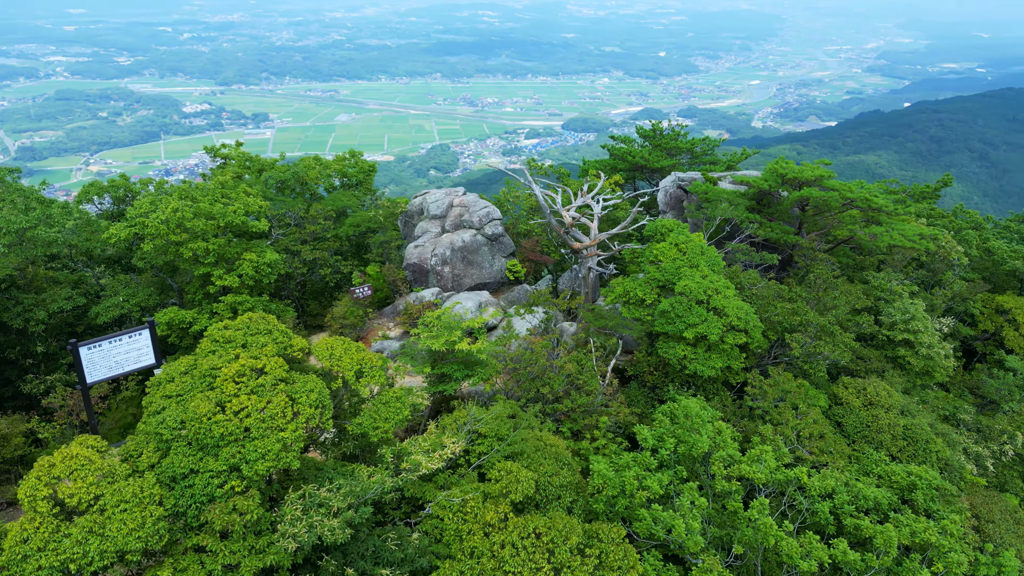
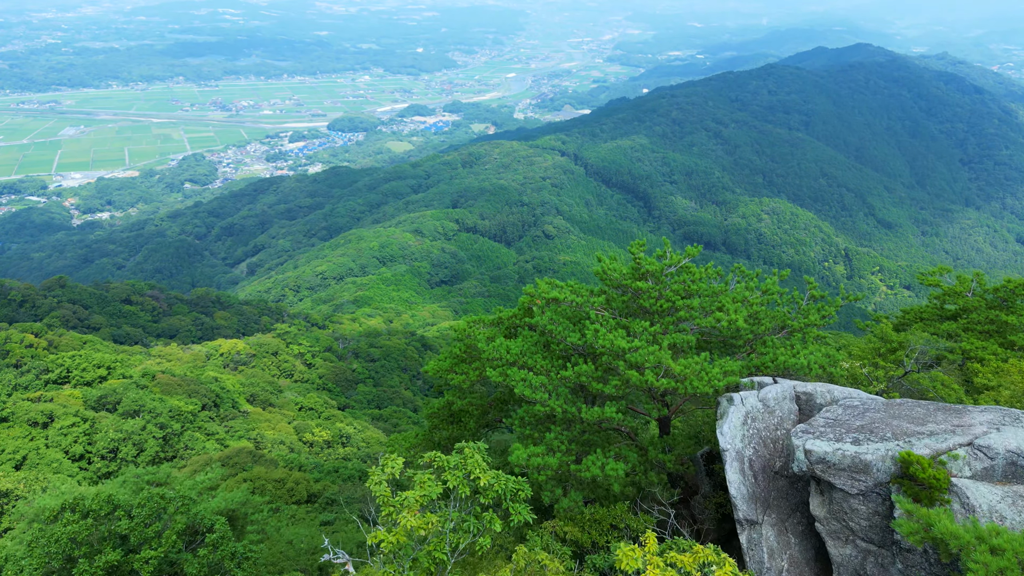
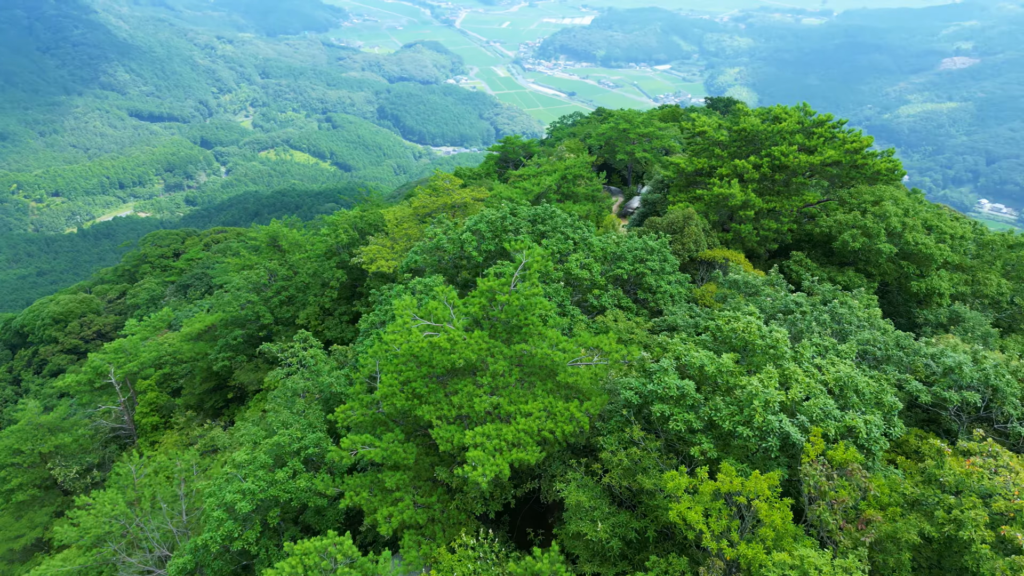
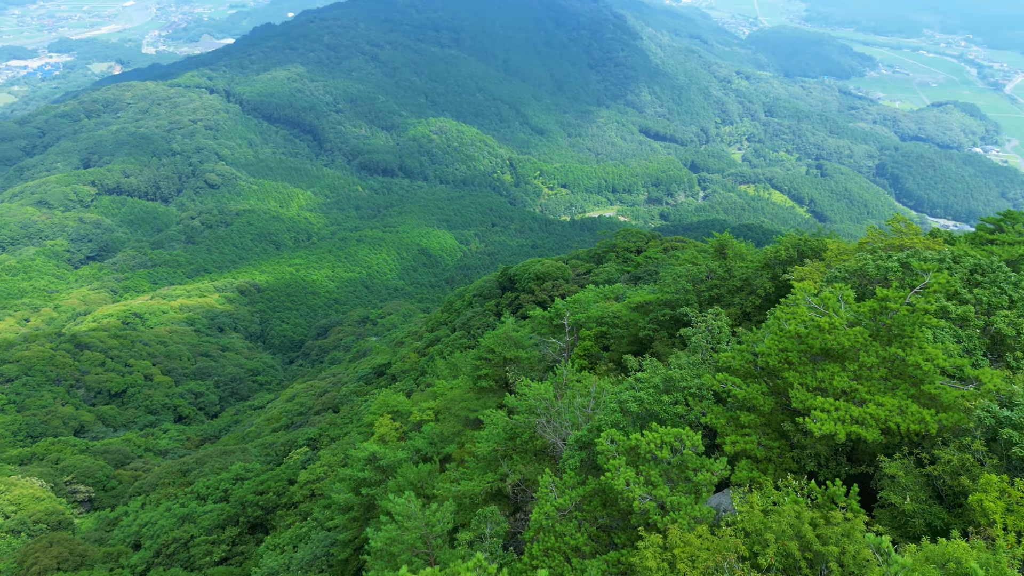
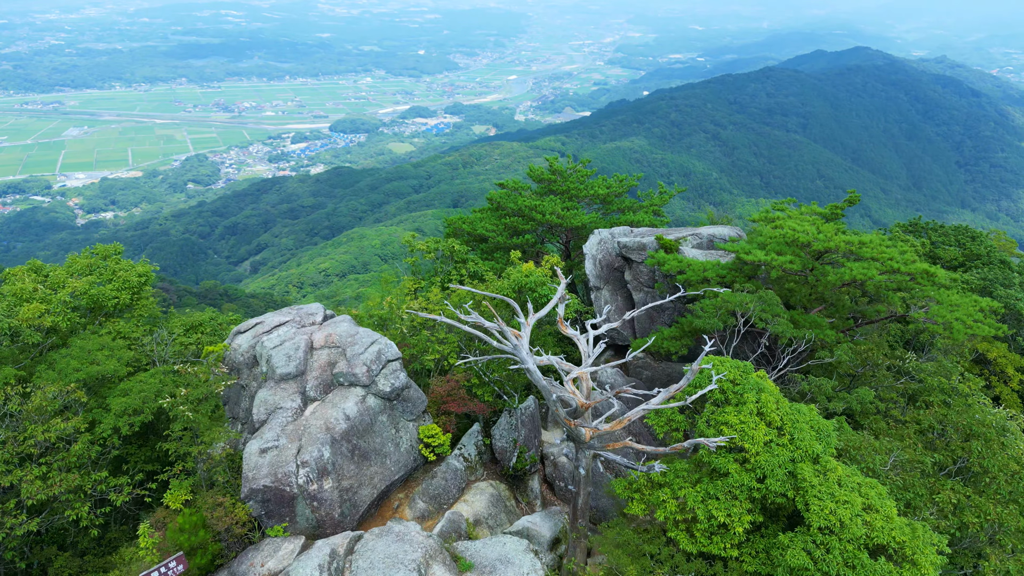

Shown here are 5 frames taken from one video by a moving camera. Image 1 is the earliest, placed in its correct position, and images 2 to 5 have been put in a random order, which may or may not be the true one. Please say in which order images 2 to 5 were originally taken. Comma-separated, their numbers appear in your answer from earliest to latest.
5, 2, 4, 3
